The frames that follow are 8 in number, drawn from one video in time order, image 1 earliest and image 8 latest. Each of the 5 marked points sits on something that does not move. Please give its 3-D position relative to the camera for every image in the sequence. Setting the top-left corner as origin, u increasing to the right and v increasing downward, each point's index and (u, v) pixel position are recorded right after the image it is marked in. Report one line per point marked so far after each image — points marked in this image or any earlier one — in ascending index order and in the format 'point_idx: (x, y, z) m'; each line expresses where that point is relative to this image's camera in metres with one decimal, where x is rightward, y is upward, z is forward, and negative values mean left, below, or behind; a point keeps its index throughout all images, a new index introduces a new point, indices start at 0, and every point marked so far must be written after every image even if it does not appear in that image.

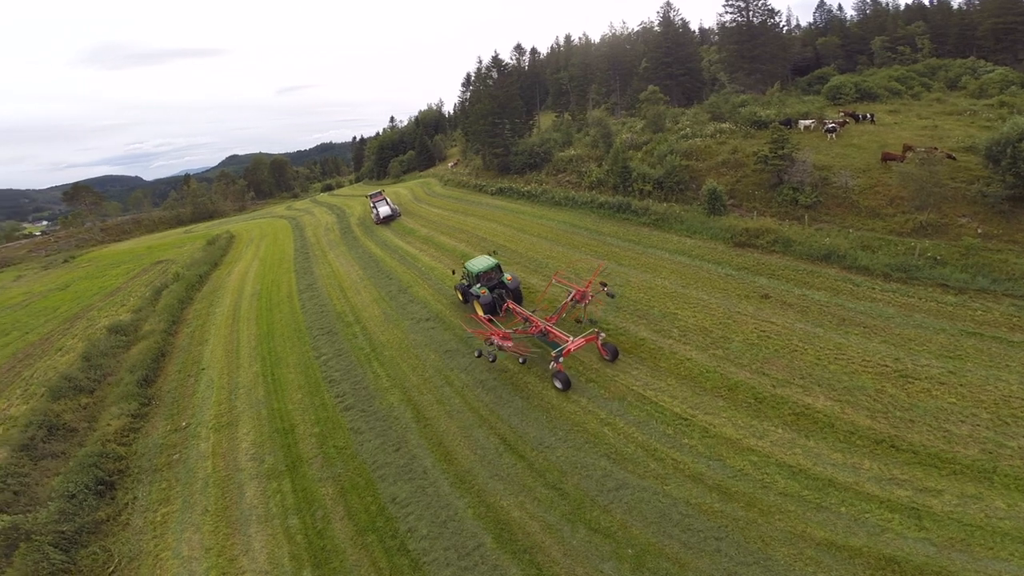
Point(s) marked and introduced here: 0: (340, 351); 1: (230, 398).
0: (-6.0, -2.2, +18.8) m
1: (-9.7, -3.8, +18.4) m
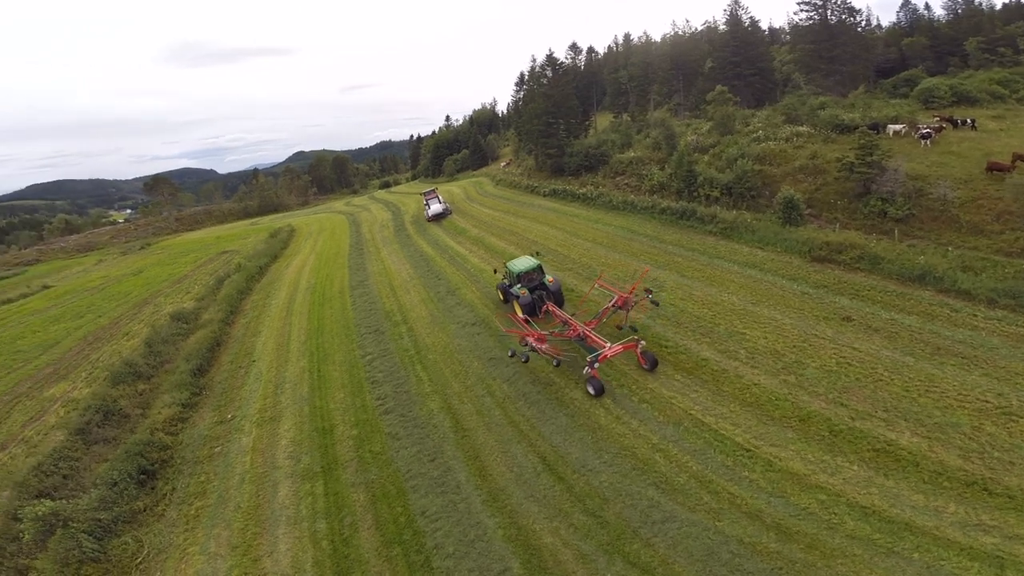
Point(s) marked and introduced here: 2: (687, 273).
0: (-4.3, -2.2, +18.4) m
1: (-8.1, -3.6, +18.4) m
2: (+6.2, +0.5, +18.8) m
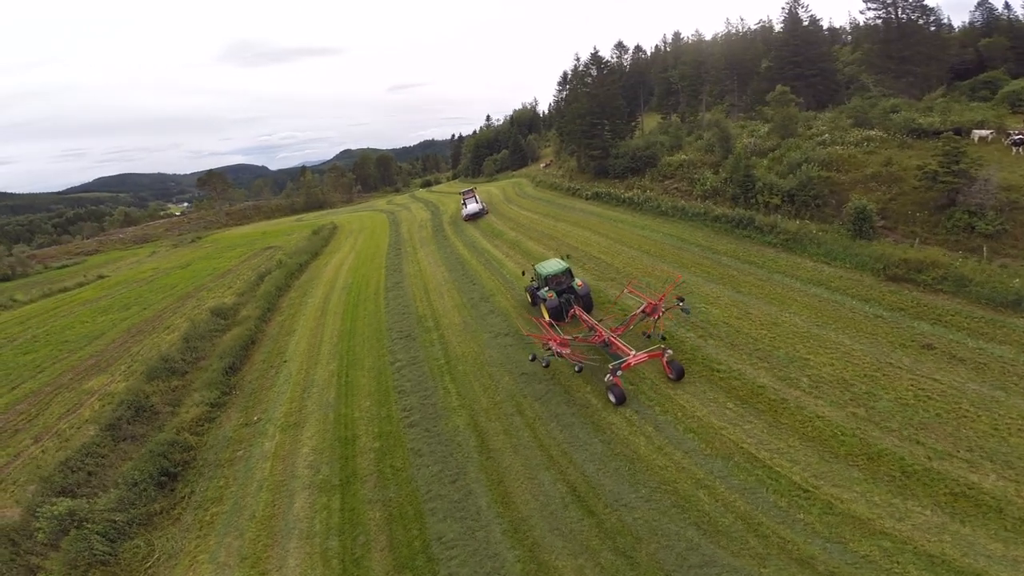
0: (-3.2, -2.4, +17.6) m
1: (-6.9, -3.6, +17.9) m
2: (+7.4, 0.0, +17.3) m
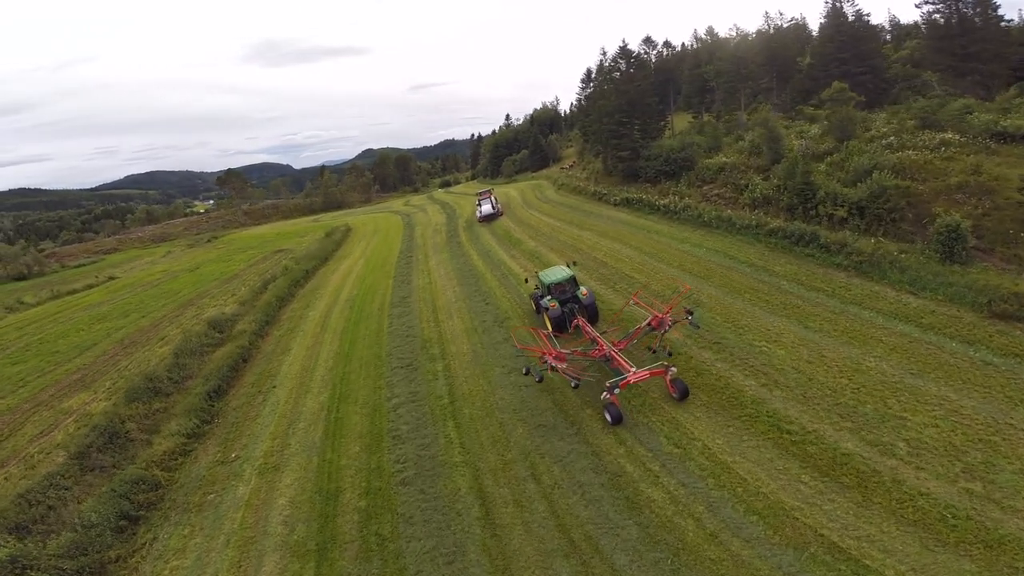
0: (-2.7, -3.0, +15.2) m
1: (-6.5, -4.2, +15.6) m
2: (+7.9, -0.8, +14.4) m
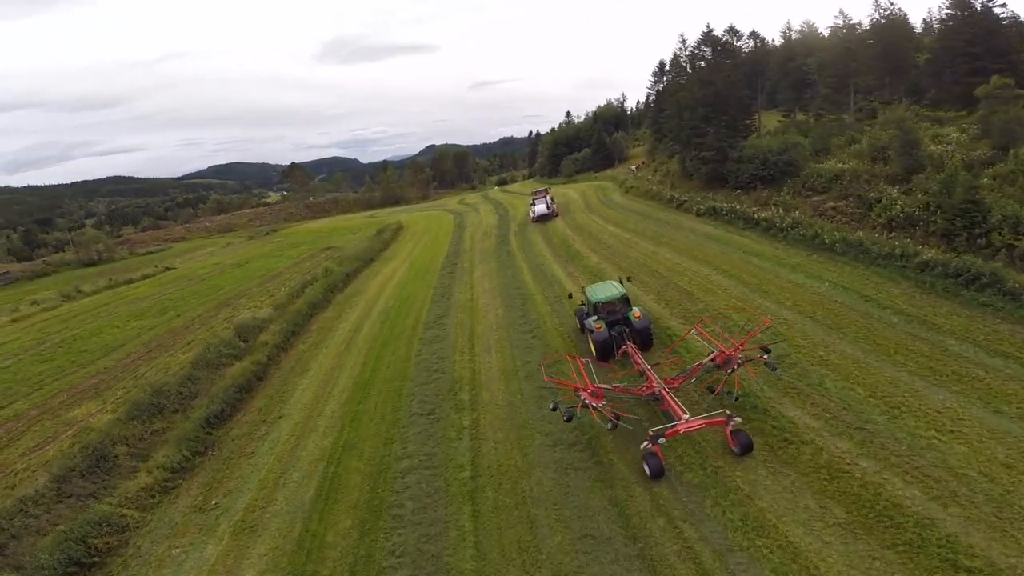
0: (-1.8, -3.7, +12.0) m
1: (-5.5, -4.7, +12.8) m
2: (+8.8, -2.1, +10.1) m
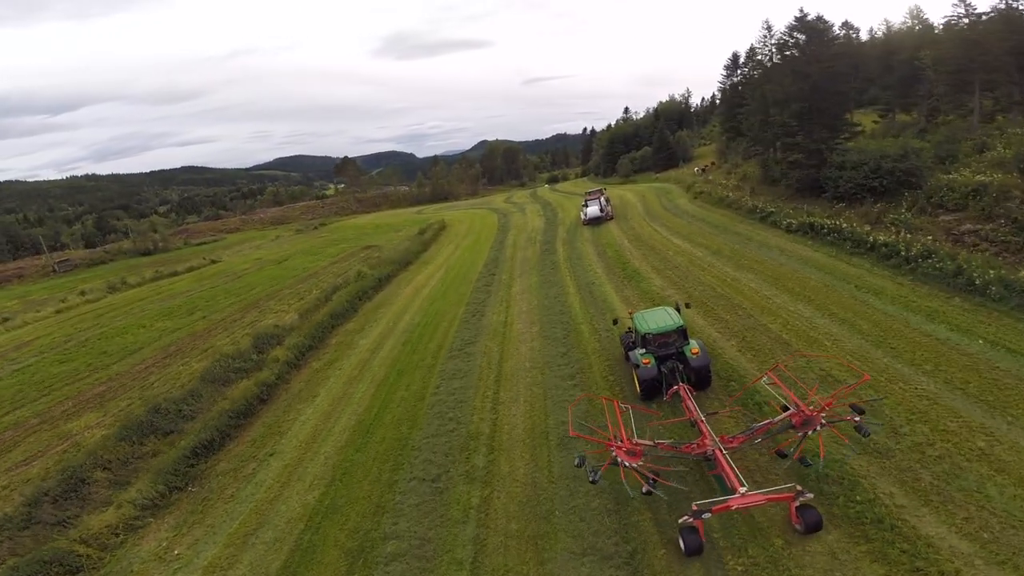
0: (-1.4, -4.5, +9.2) m
1: (-5.1, -5.3, +10.4) m
2: (+9.0, -3.2, +6.3) m
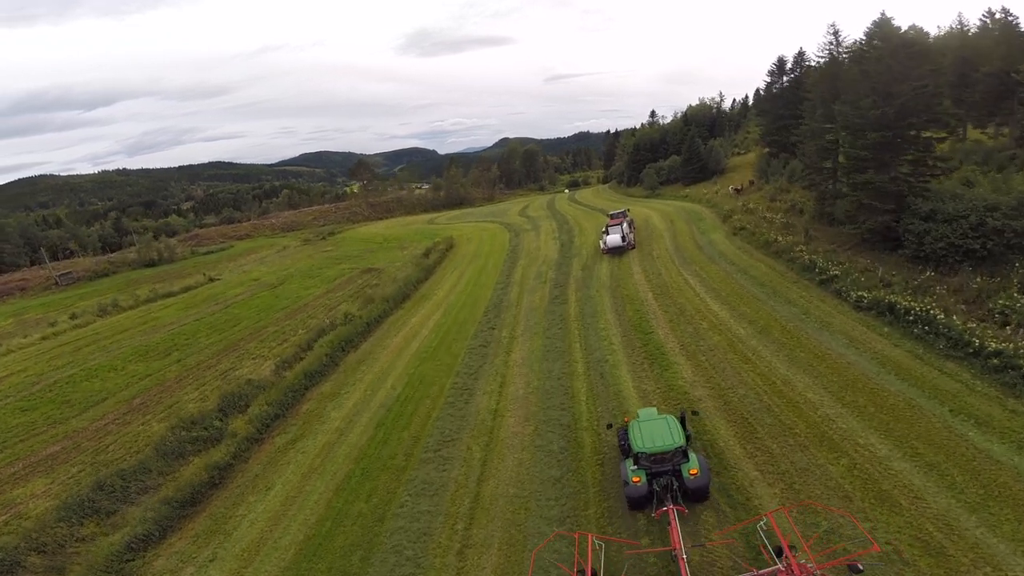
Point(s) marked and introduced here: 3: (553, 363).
0: (-2.0, -6.7, +6.1) m
1: (-5.6, -7.5, +7.5) m
2: (+8.3, -5.7, +2.7) m
3: (+1.3, -2.2, +16.9) m
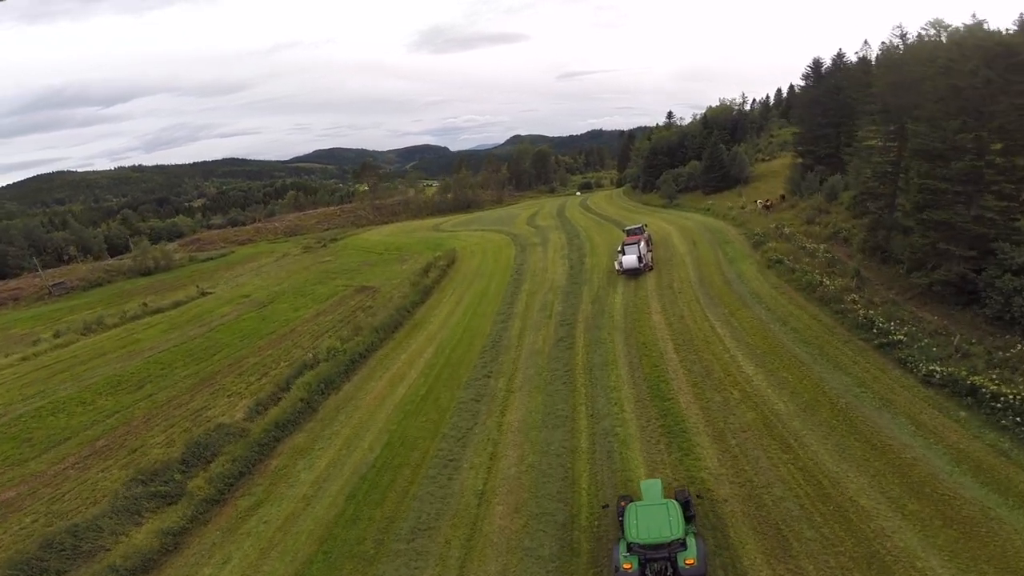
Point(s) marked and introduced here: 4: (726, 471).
0: (-2.4, -8.3, +3.7) m
1: (-6.0, -9.0, +5.2) m
2: (+7.7, -7.3, 0.0) m
3: (+1.1, -3.7, +14.3) m
4: (+4.9, -3.6, +12.1) m
